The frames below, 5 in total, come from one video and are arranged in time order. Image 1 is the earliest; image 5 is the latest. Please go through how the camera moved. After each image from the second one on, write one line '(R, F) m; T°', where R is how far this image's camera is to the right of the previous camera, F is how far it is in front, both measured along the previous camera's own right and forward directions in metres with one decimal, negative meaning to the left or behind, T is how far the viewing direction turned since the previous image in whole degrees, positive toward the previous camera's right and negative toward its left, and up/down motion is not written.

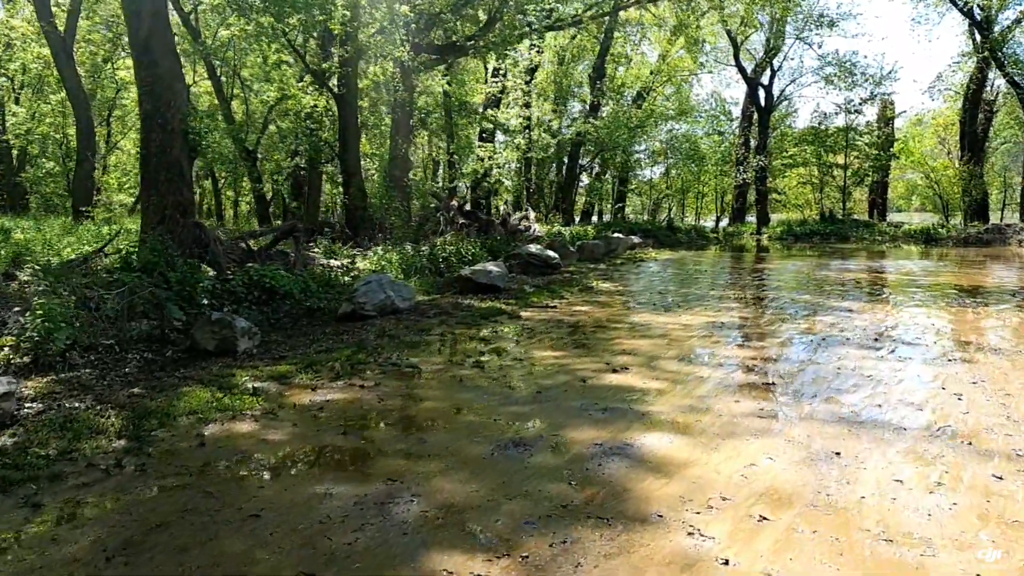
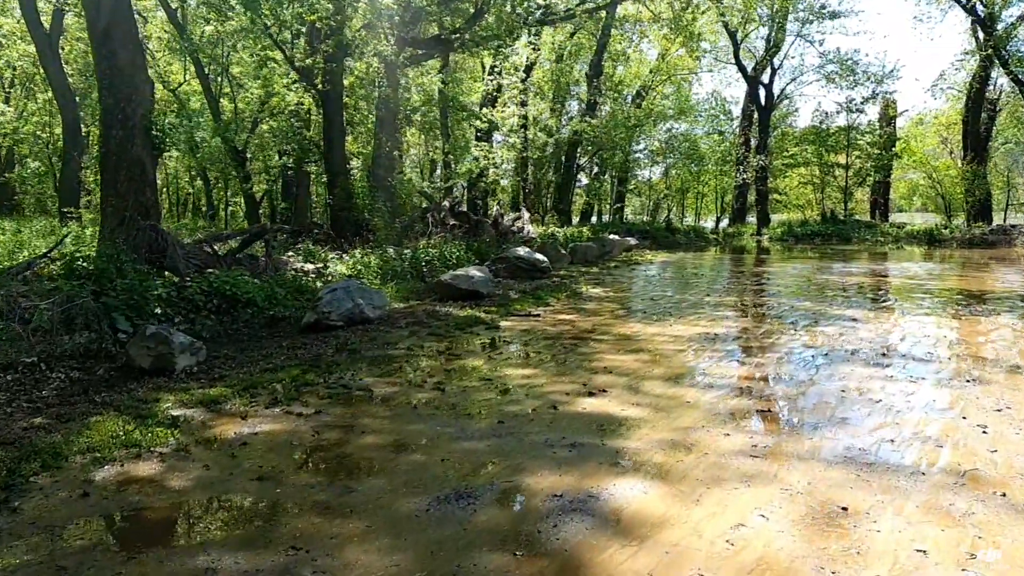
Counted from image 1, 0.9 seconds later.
(+0.3, +0.7) m; 0°
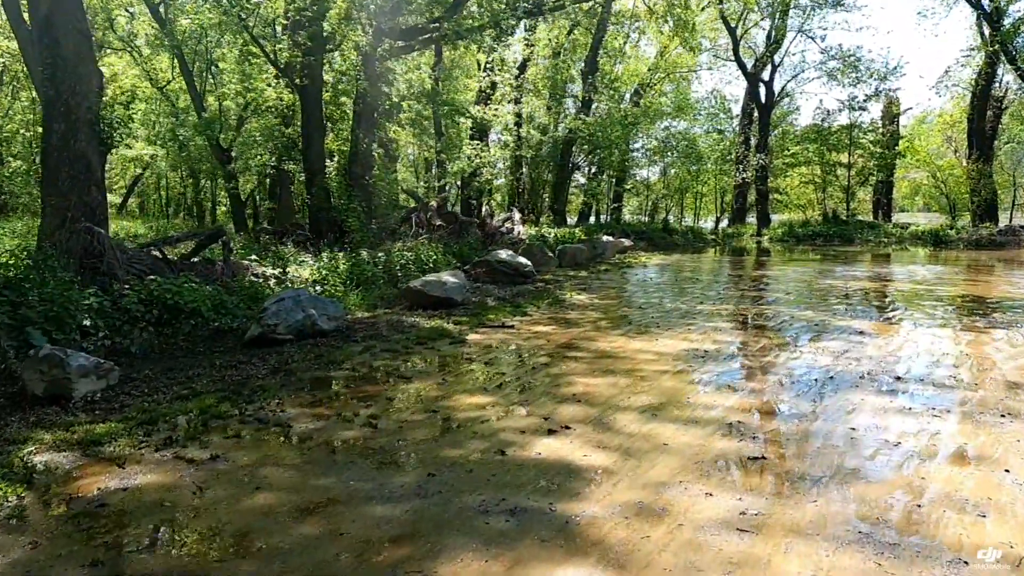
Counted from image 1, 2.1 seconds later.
(+0.3, +0.9) m; 0°
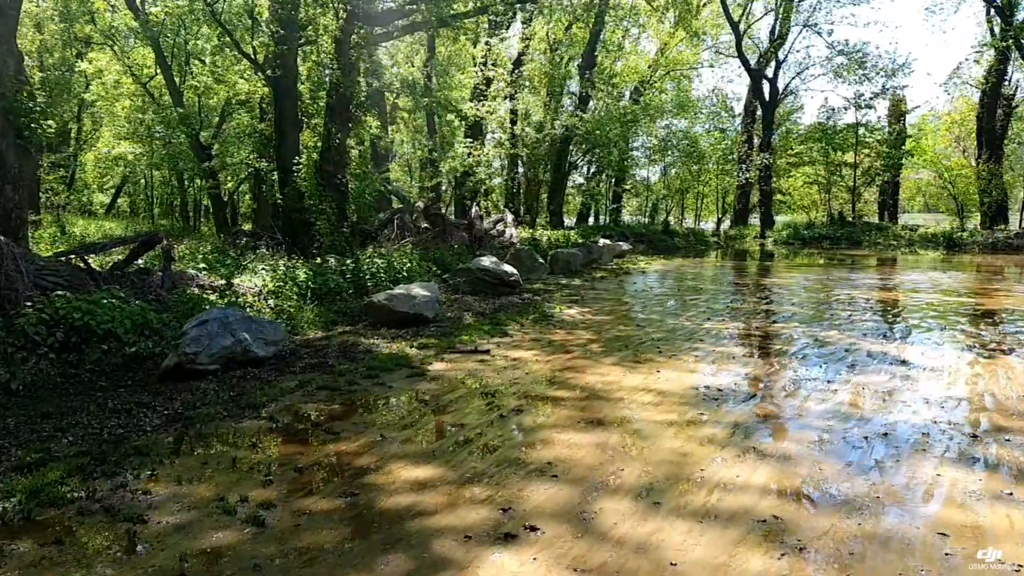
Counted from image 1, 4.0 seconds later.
(+0.2, +1.3) m; 0°
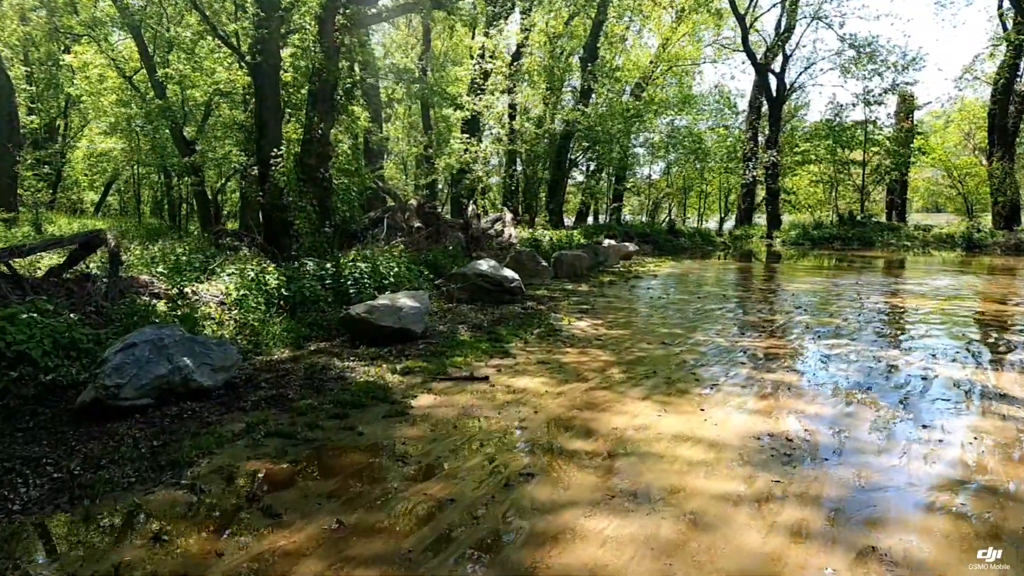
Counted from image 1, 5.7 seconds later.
(-0.1, +1.3) m; 0°
